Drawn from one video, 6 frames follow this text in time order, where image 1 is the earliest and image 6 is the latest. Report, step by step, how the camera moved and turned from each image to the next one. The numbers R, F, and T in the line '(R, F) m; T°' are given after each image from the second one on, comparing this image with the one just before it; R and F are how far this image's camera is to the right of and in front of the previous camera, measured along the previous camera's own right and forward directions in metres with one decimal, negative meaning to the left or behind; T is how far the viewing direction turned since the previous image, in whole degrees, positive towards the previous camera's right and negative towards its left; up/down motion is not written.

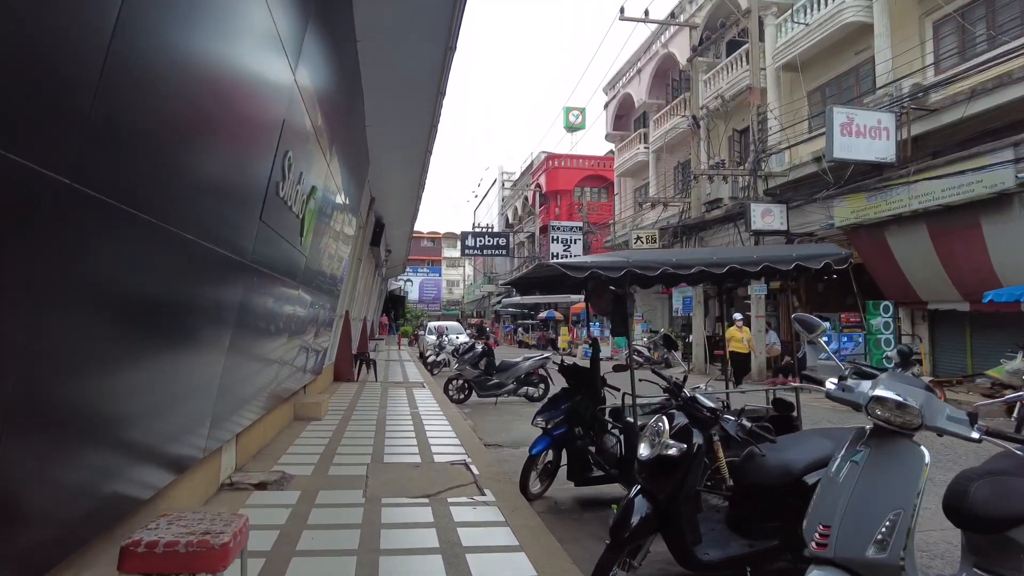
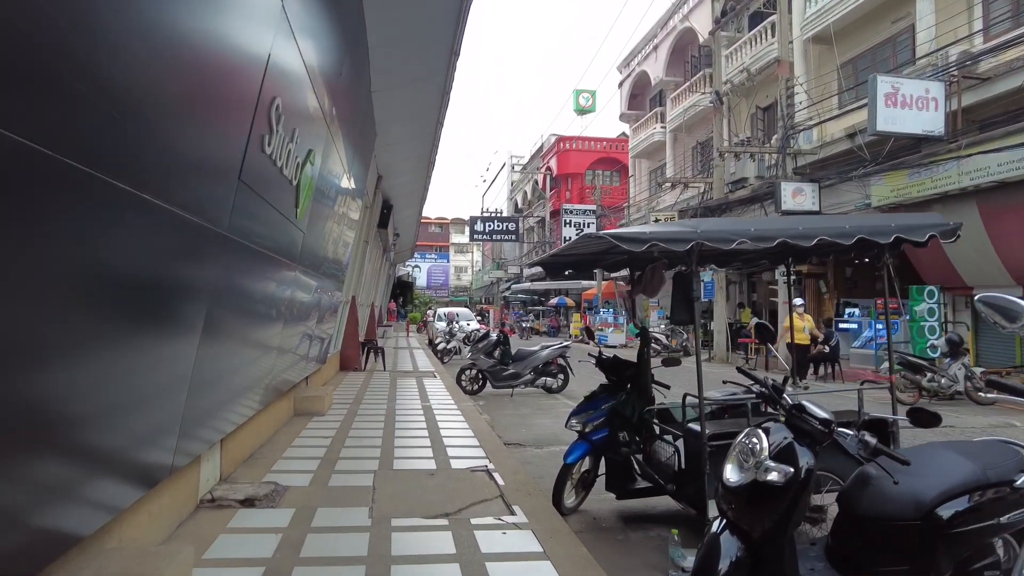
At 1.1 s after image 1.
(-0.1, +0.7) m; -1°
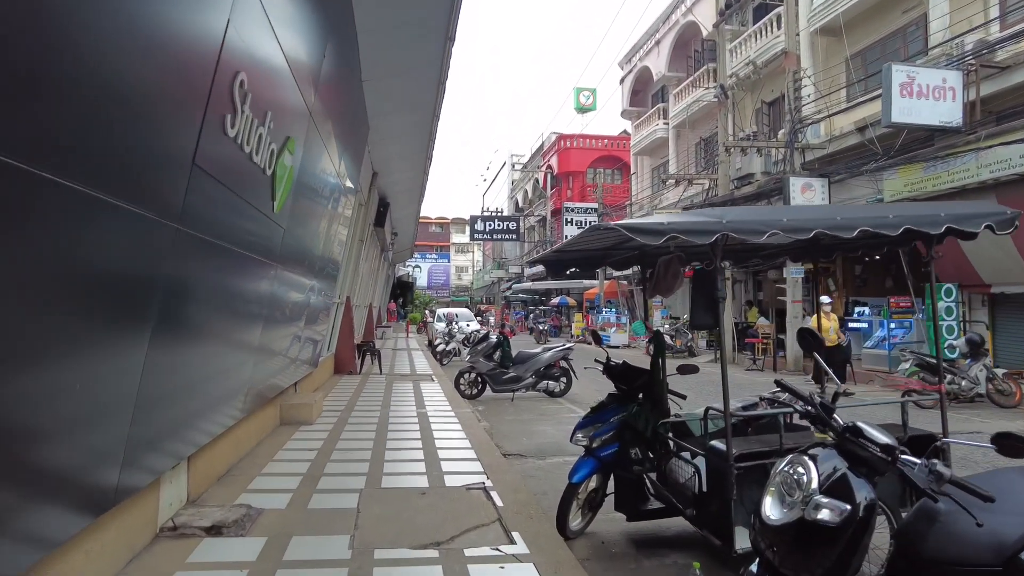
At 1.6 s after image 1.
(0.0, +0.4) m; 0°
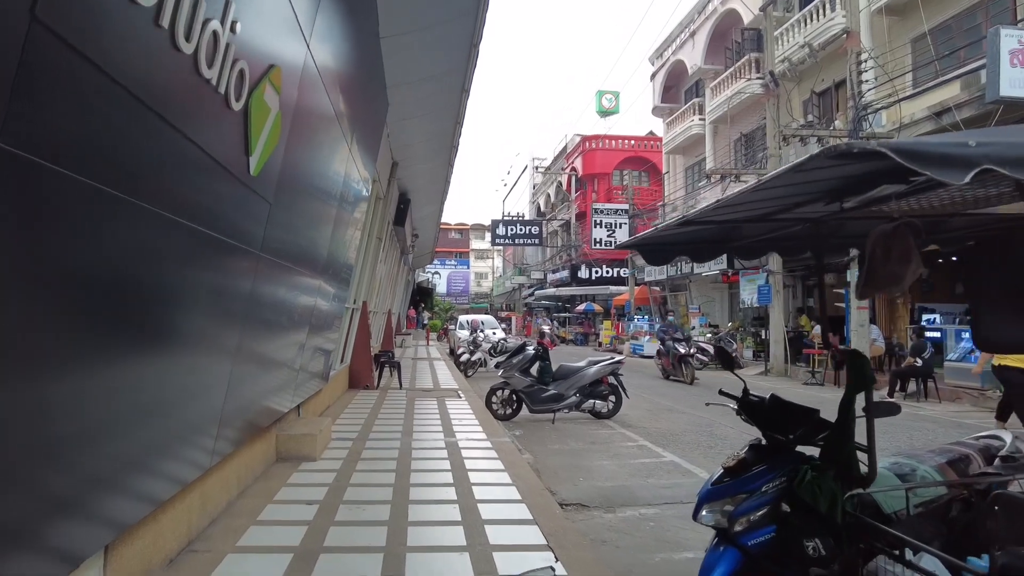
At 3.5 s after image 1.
(-0.3, +1.3) m; -2°
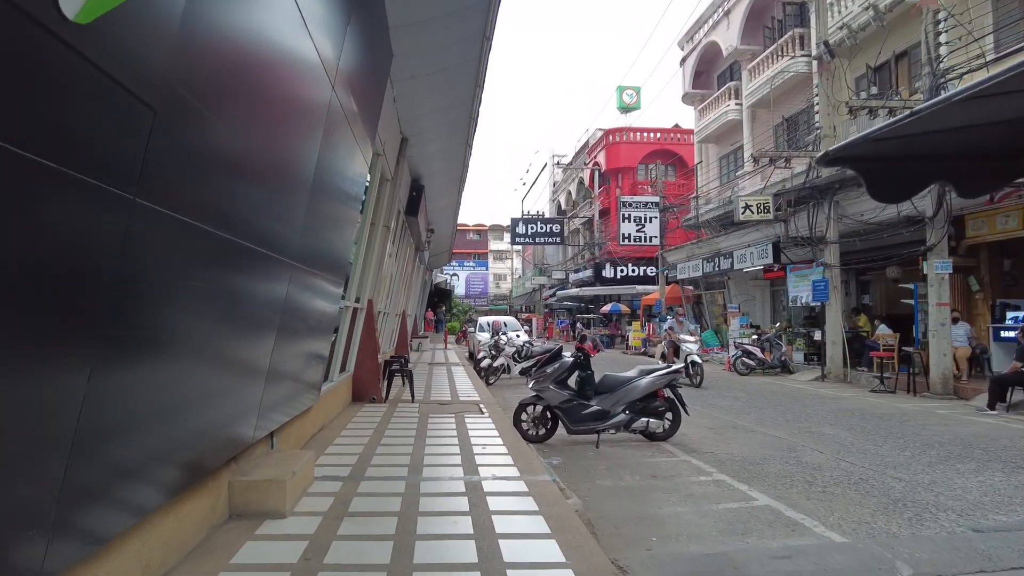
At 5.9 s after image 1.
(-0.2, +1.5) m; -2°
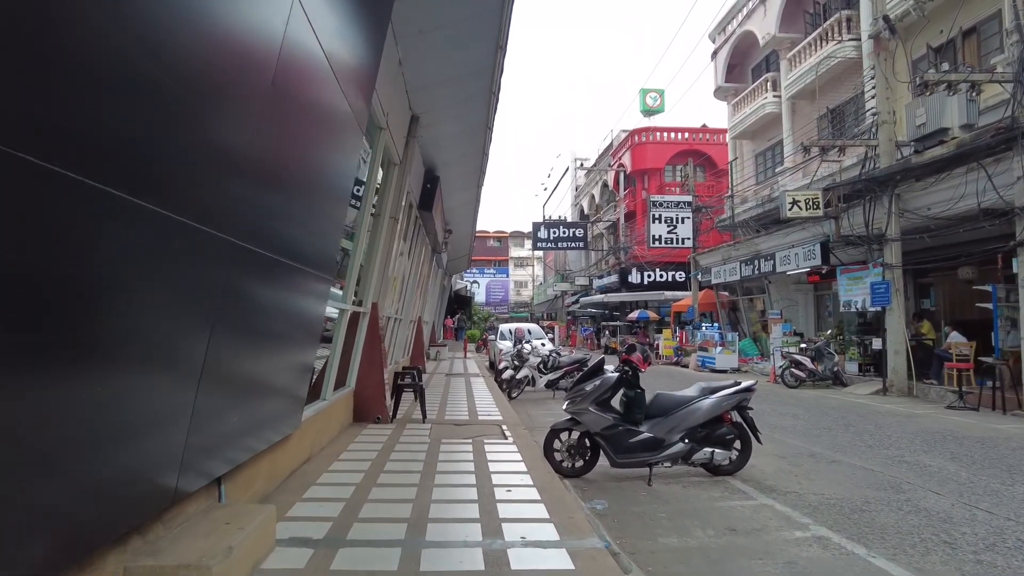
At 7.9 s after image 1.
(-0.1, +1.2) m; -2°
